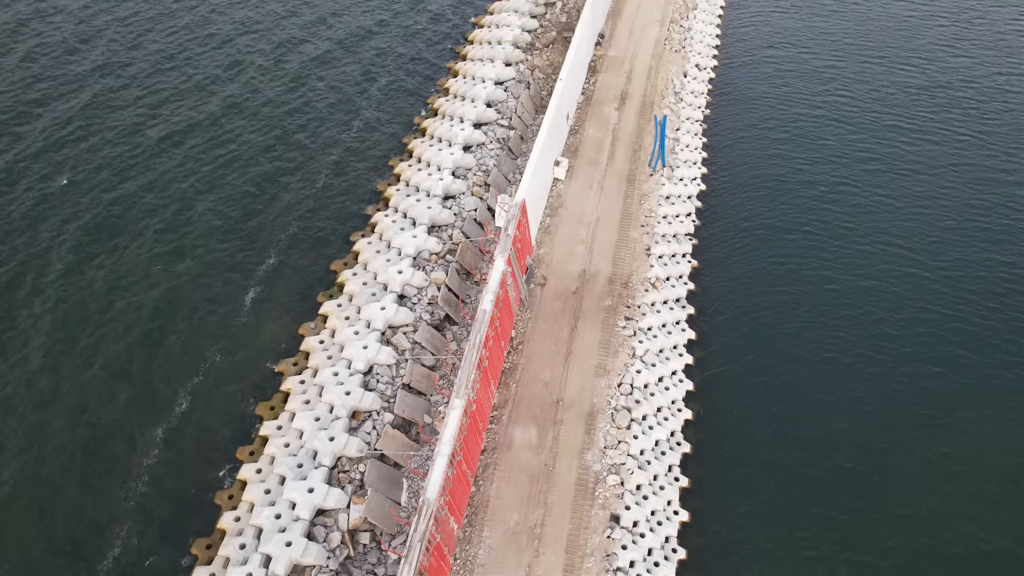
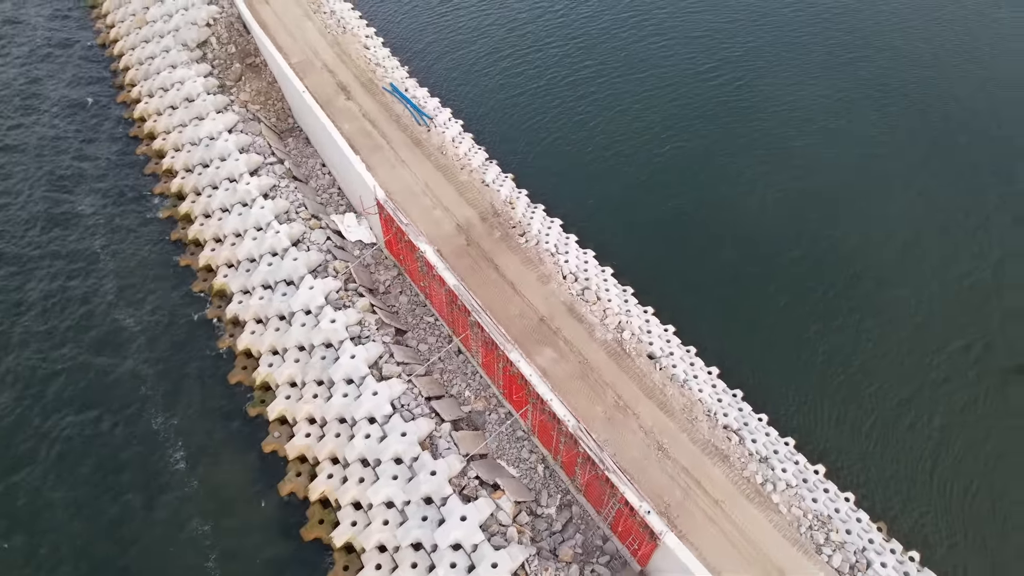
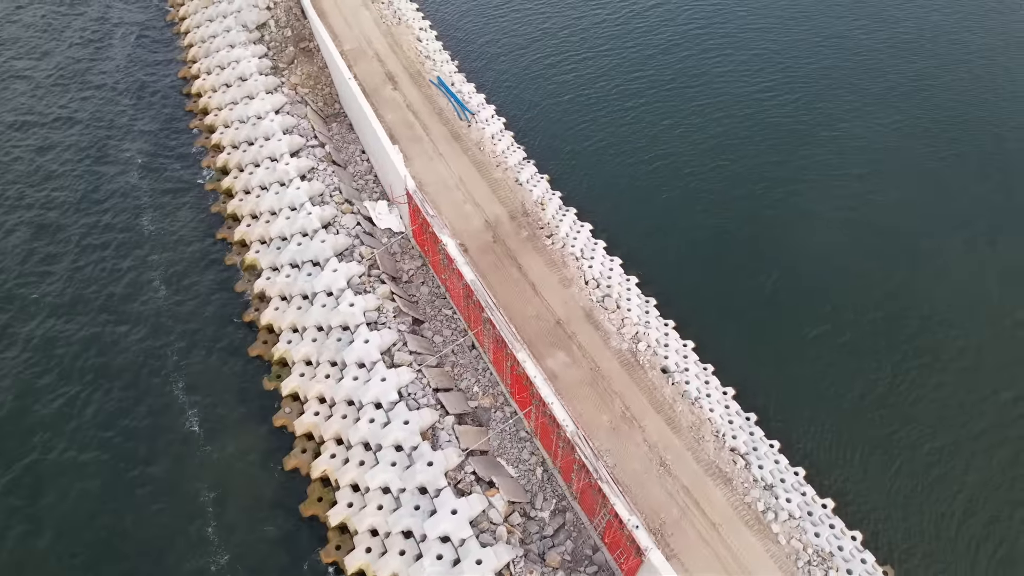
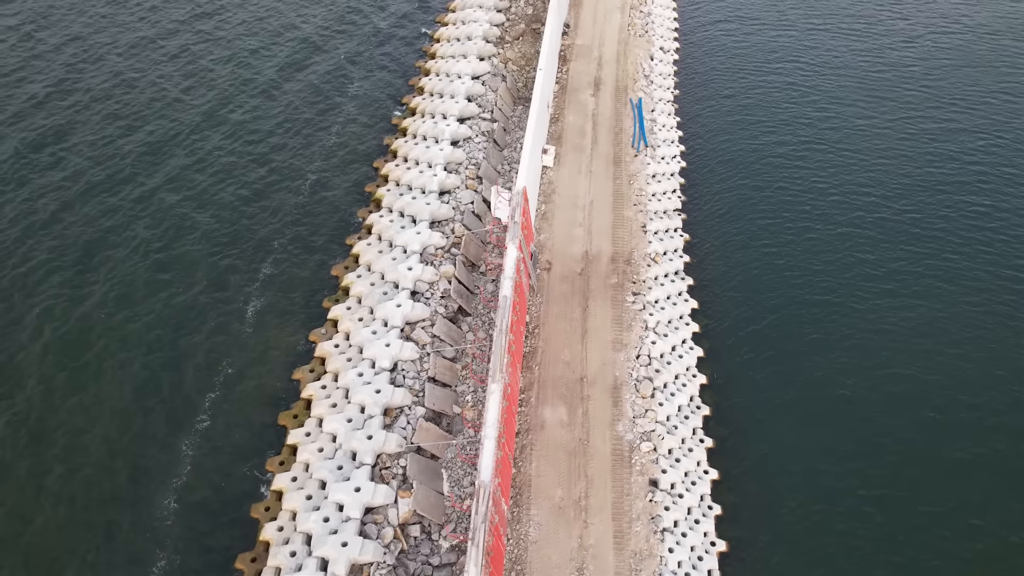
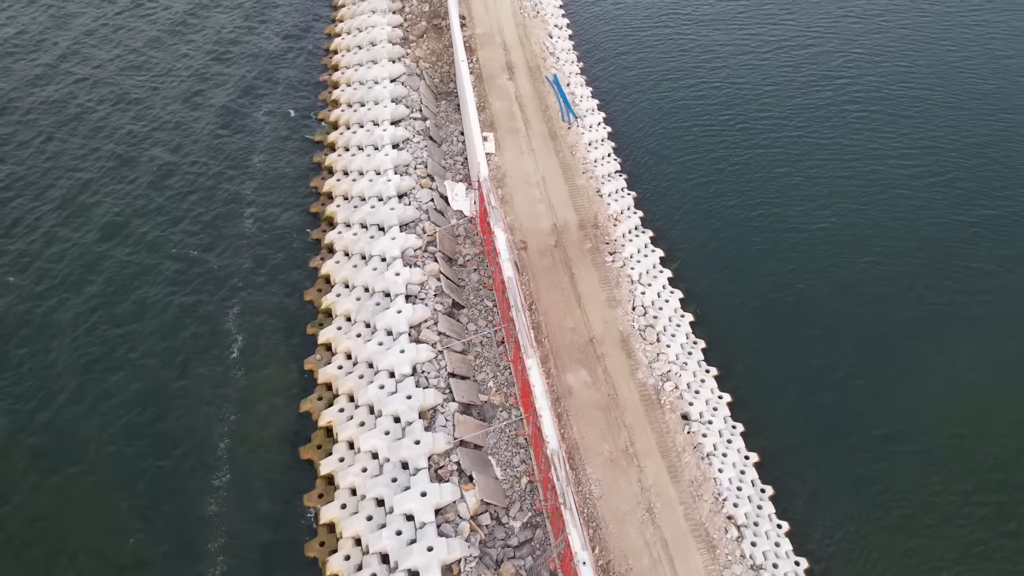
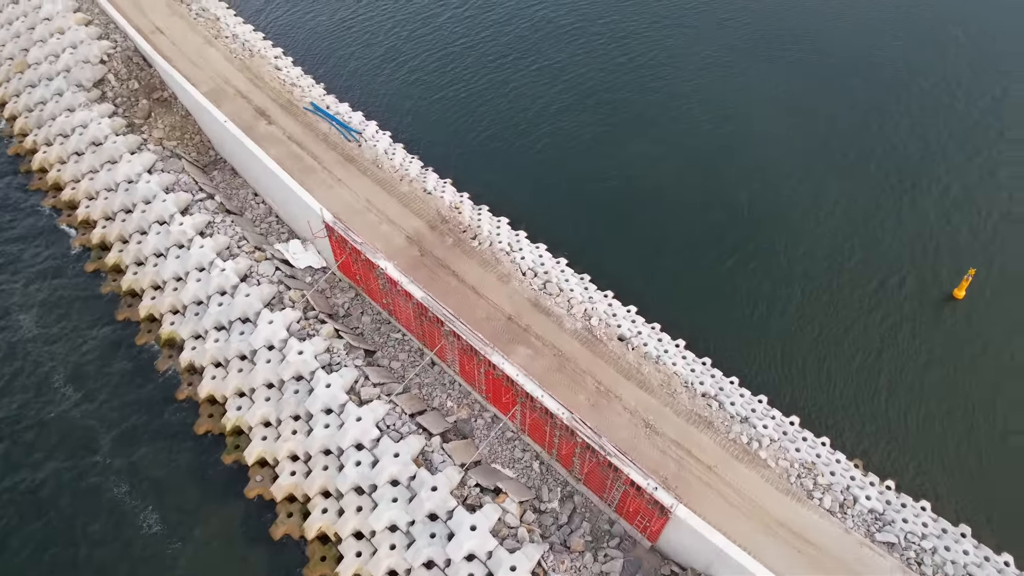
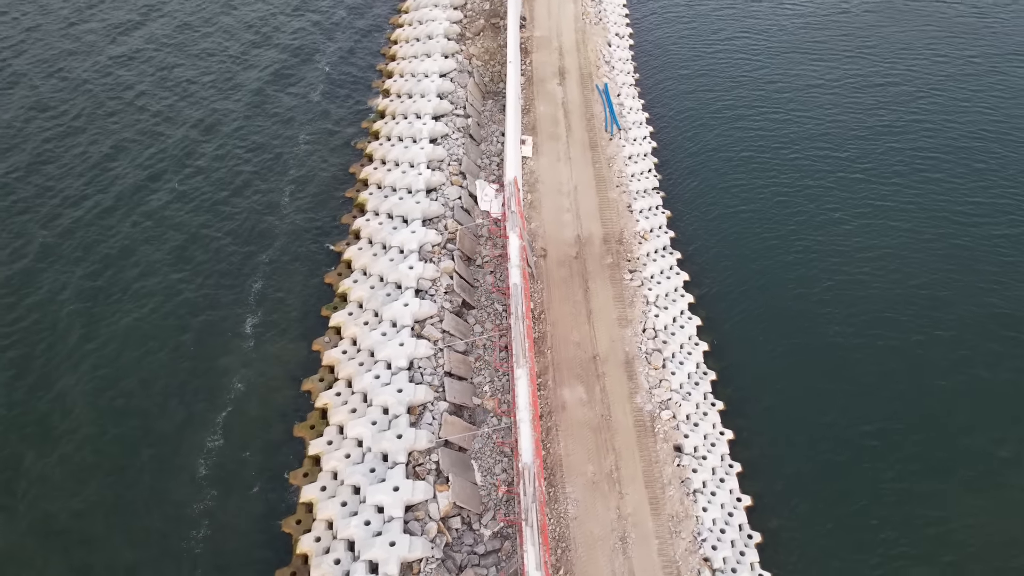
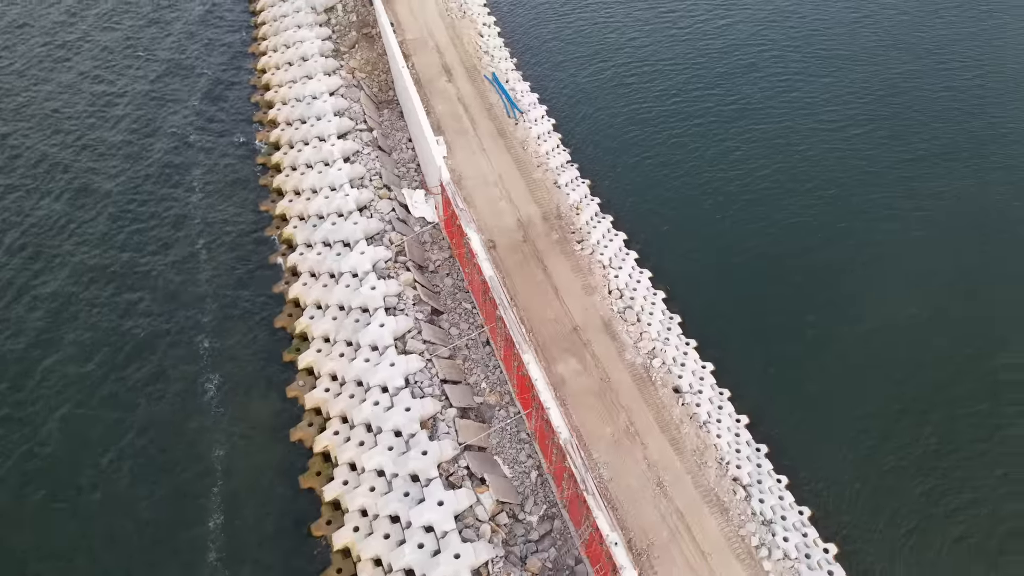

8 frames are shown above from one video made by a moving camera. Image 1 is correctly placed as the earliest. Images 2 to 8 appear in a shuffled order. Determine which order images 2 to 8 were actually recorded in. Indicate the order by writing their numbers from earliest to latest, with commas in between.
4, 7, 5, 8, 3, 2, 6
